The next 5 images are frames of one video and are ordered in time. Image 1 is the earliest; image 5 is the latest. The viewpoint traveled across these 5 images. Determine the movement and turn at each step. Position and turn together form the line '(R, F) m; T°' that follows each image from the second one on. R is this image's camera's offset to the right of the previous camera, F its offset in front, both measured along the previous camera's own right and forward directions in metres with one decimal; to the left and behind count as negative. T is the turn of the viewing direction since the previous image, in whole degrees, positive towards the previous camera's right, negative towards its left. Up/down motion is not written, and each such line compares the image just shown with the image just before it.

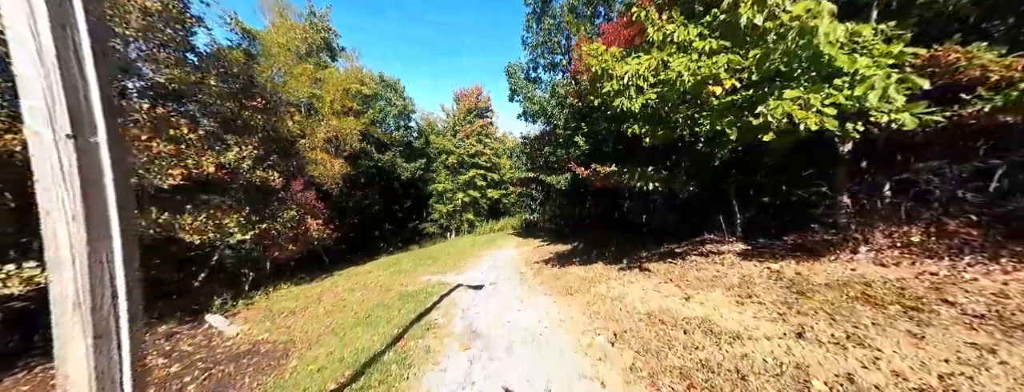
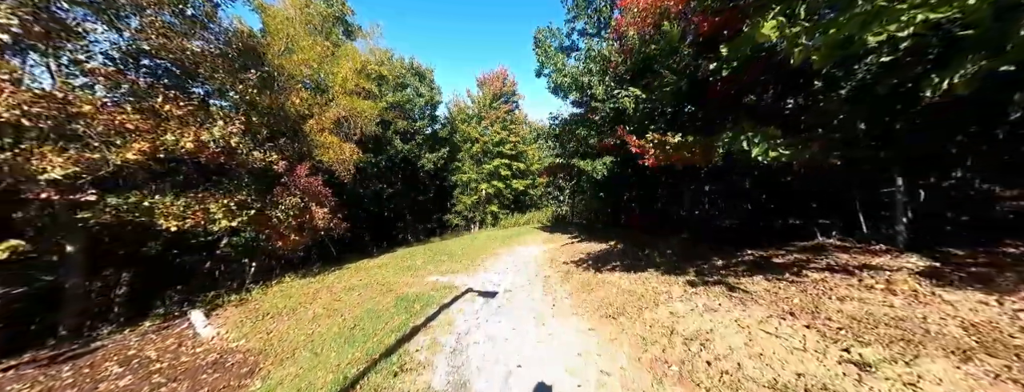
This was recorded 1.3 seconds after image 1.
(+0.1, +1.7) m; -6°
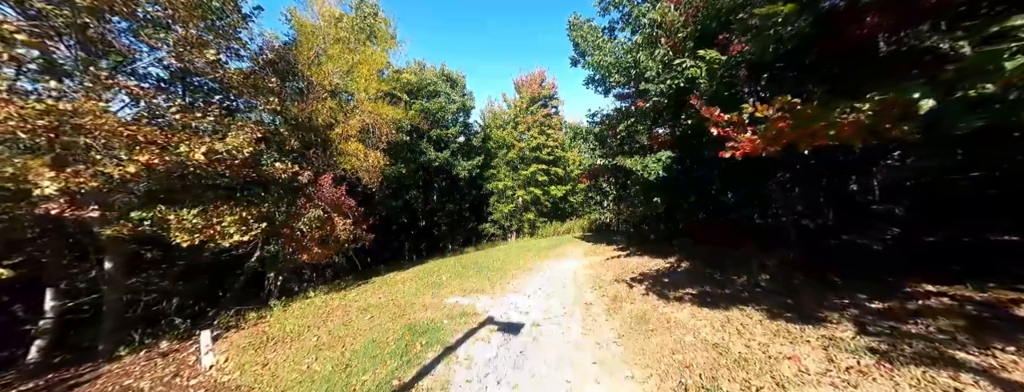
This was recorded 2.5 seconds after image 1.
(+0.2, +1.4) m; -8°
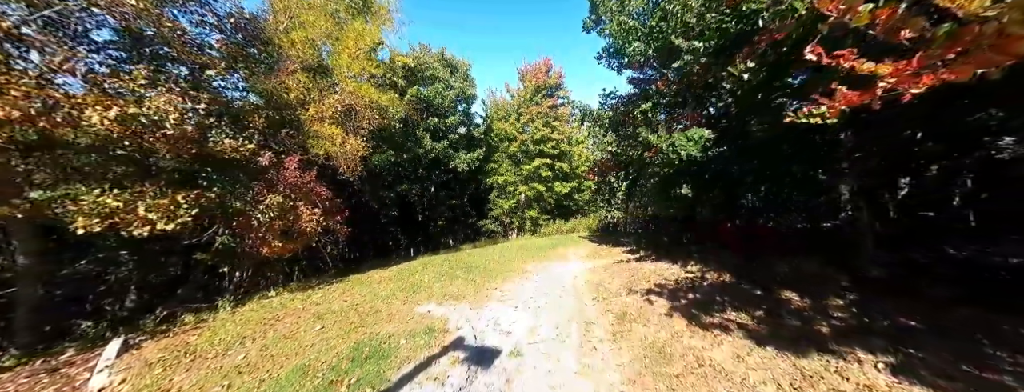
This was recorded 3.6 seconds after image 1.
(+0.4, +1.4) m; -1°
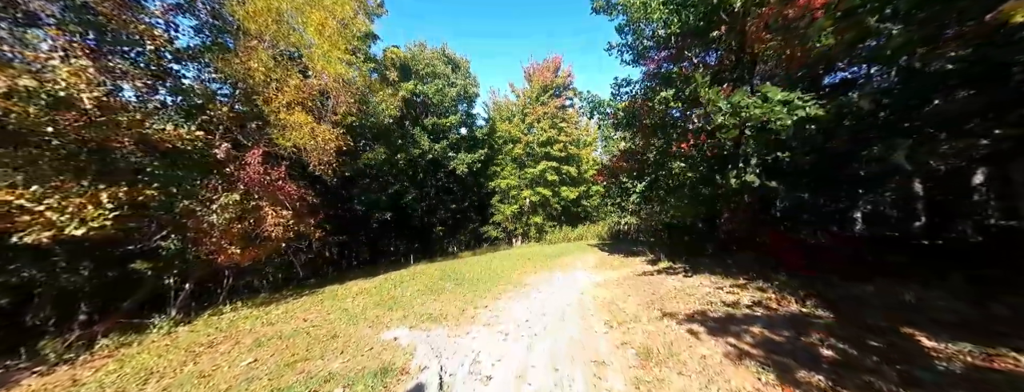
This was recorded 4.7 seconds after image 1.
(+0.3, +1.4) m; -2°
